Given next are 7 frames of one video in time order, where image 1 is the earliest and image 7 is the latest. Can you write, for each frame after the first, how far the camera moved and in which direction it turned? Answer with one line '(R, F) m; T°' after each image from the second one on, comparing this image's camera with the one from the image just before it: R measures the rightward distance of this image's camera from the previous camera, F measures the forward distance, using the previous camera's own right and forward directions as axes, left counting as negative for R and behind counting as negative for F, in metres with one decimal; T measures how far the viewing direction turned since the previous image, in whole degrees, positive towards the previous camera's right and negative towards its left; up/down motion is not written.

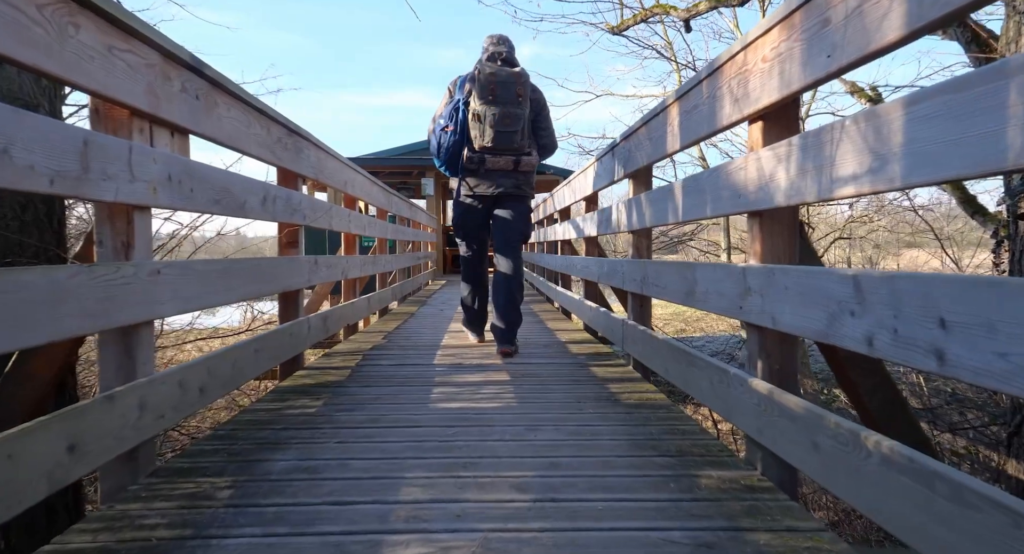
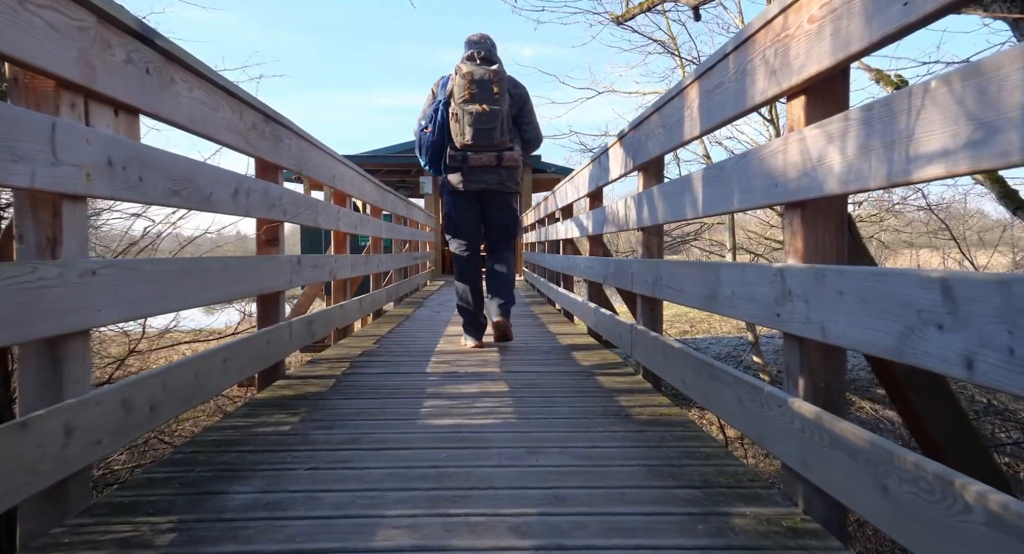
(0.0, +0.3) m; 0°
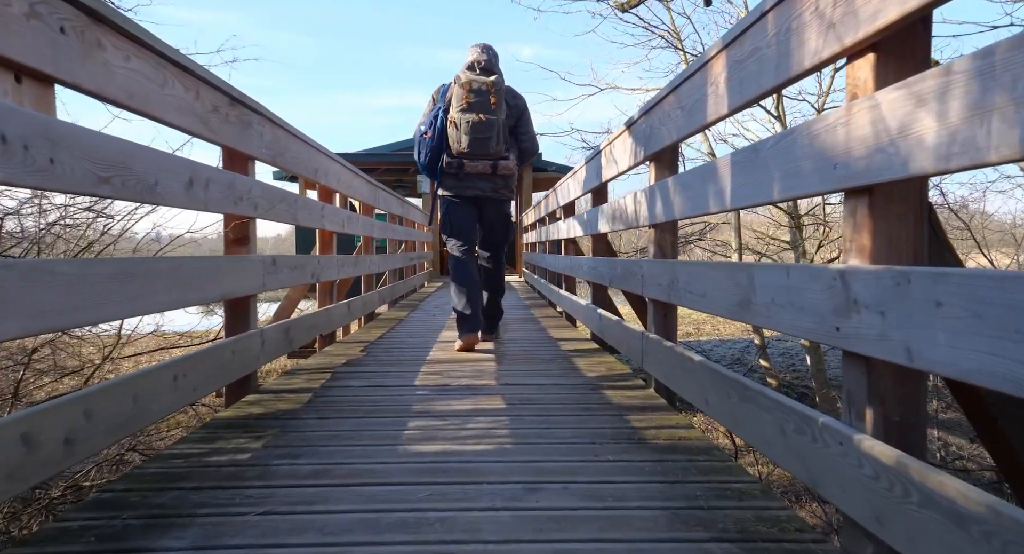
(0.0, +0.3) m; 0°
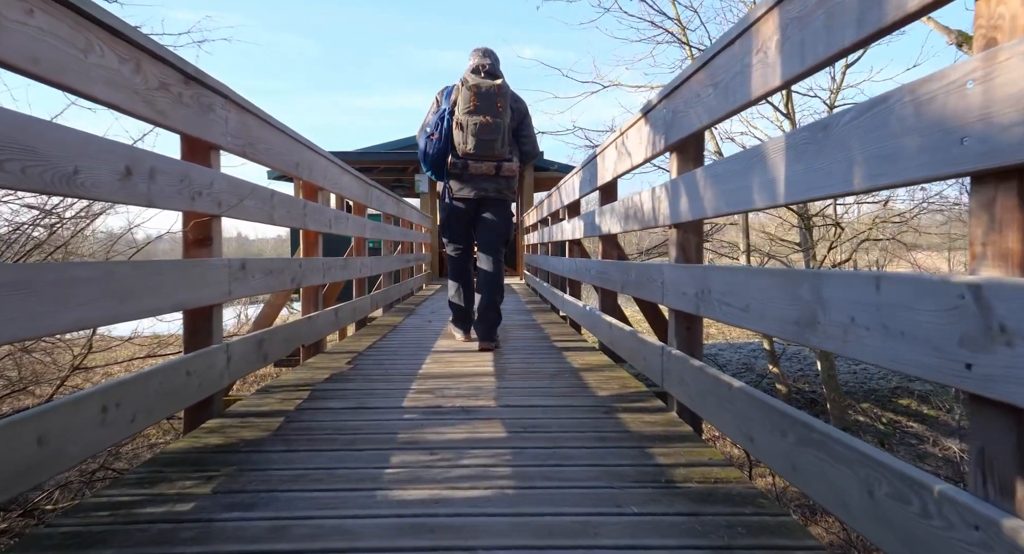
(0.0, +0.4) m; 0°
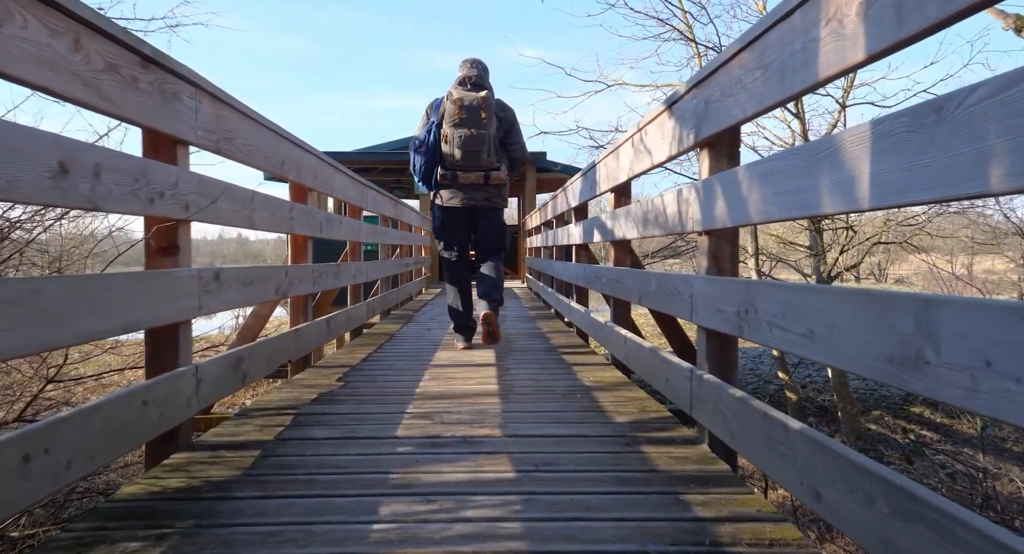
(0.0, +0.3) m; 0°
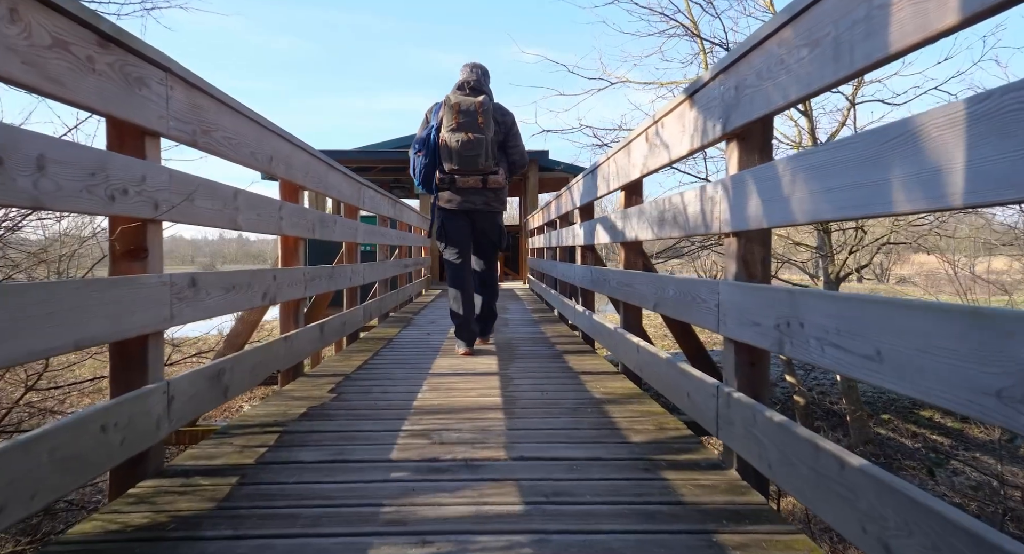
(0.0, +0.2) m; 0°
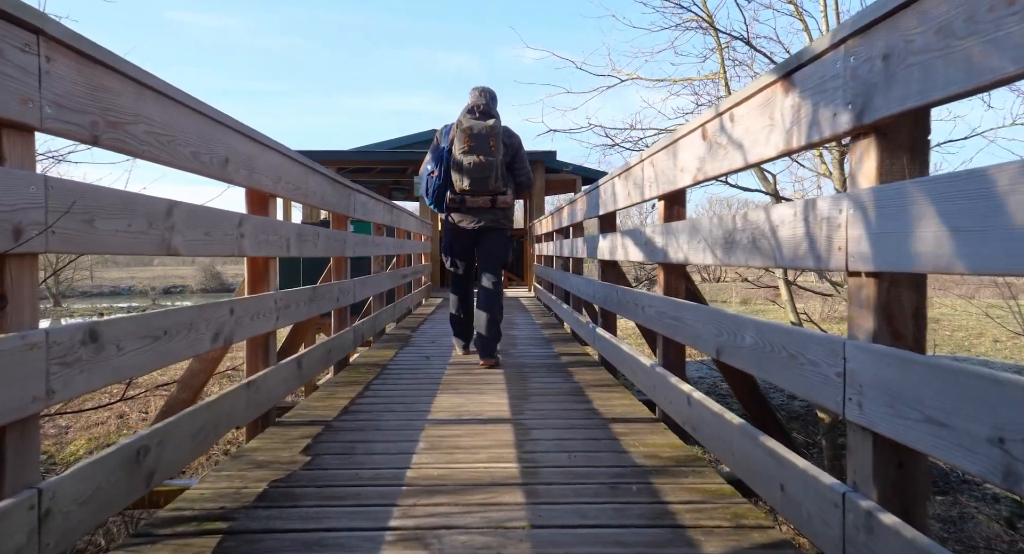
(-0.1, +0.6) m; 0°
